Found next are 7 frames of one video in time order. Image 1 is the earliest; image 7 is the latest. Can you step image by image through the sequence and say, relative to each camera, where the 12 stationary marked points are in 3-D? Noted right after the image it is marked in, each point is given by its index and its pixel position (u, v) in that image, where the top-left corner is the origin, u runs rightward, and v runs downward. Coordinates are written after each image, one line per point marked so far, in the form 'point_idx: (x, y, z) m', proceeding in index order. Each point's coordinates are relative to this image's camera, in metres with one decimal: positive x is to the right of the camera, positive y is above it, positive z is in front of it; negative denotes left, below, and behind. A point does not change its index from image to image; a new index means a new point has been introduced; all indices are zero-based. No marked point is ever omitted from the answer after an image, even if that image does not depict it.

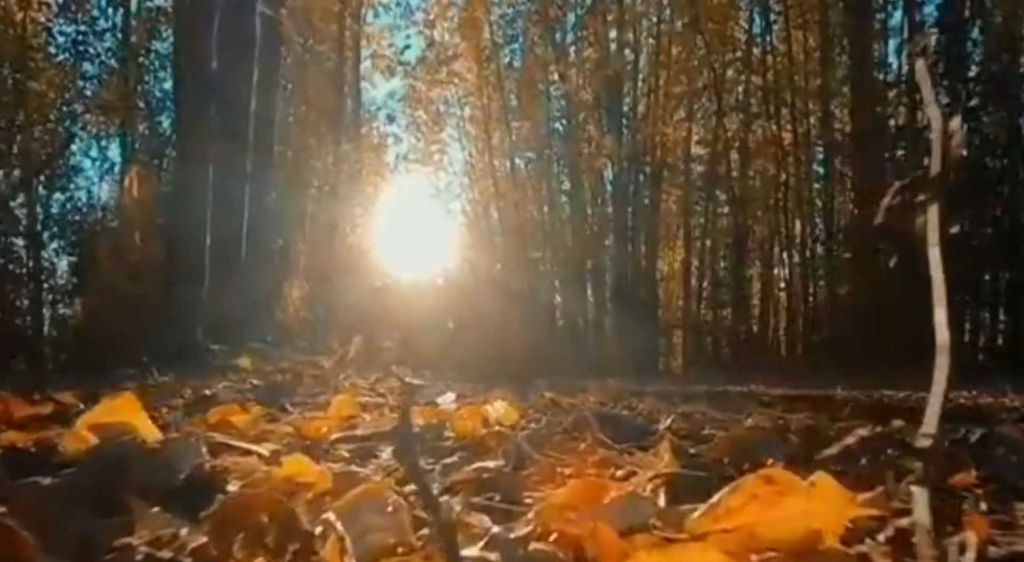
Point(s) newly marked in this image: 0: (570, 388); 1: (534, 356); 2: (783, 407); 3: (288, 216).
0: (+0.6, -1.0, +8.1) m
1: (+0.4, -1.3, +14.8) m
2: (+1.2, -0.6, +3.9) m
3: (-4.2, +1.2, +14.8) m
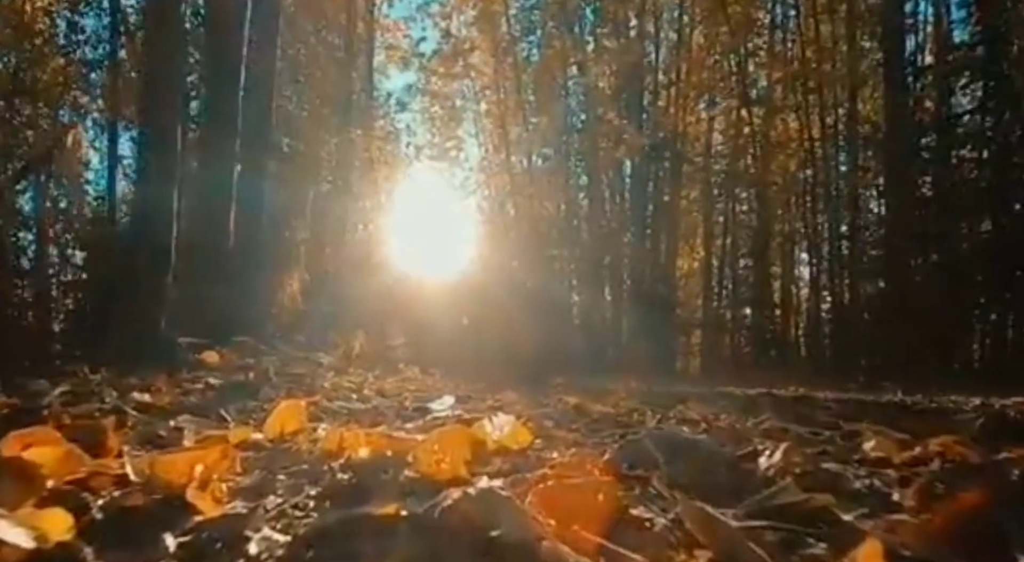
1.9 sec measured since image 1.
0: (+0.7, -1.0, +7.5) m
1: (+0.6, -1.2, +14.3) m
2: (+1.3, -0.5, +3.3) m
3: (-4.0, +1.3, +14.3) m
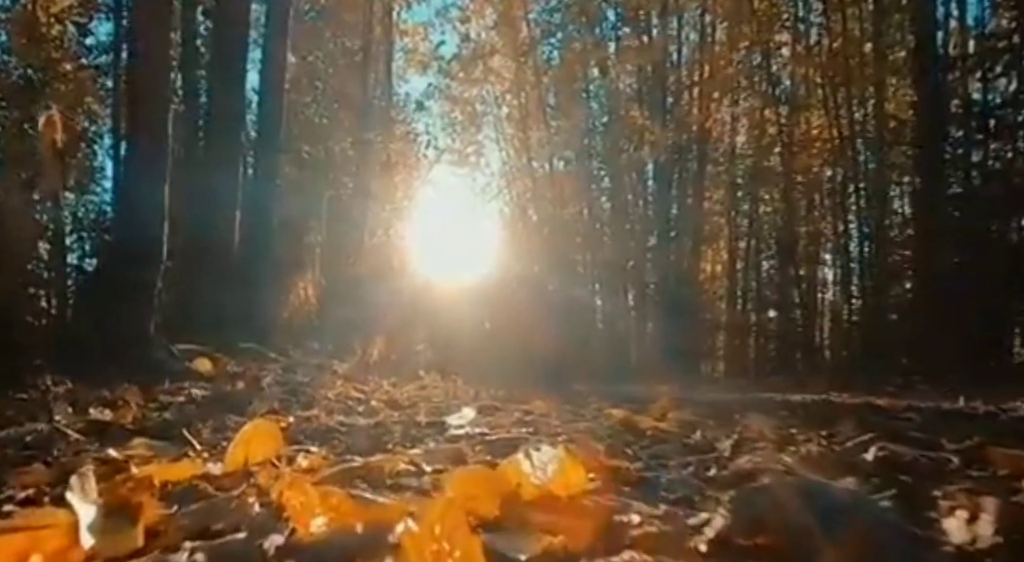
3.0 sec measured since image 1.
0: (+0.9, -1.0, +7.2) m
1: (+1.0, -1.3, +13.9) m
2: (+1.4, -0.5, +3.0) m
3: (-3.6, +1.2, +14.1) m
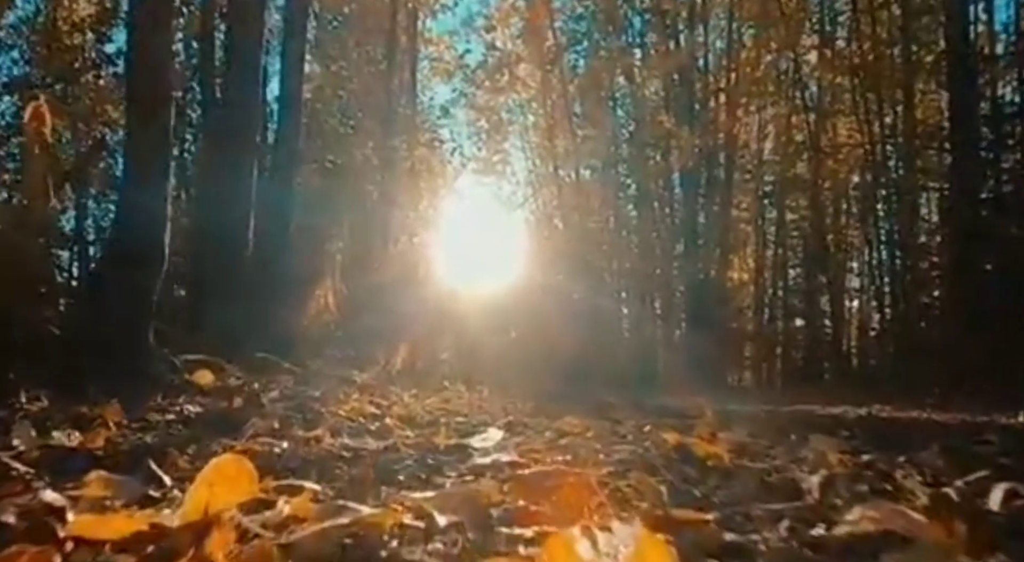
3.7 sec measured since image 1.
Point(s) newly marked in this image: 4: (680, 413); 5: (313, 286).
0: (+1.1, -1.0, +6.9) m
1: (+1.4, -1.4, +13.7) m
2: (+1.5, -0.5, +2.7) m
3: (-3.2, +1.0, +14.0) m
4: (+1.1, -0.9, +5.4) m
5: (-2.3, -0.1, +9.5) m
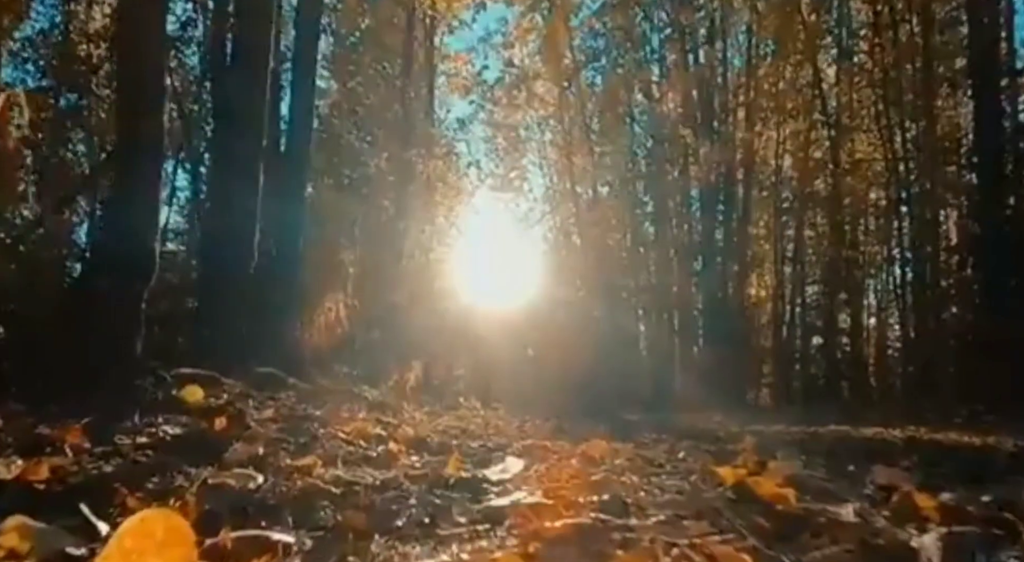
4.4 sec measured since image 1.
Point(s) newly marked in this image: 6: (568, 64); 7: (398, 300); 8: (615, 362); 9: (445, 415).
0: (+1.3, -1.2, +6.6) m
1: (+1.7, -1.7, +13.4) m
2: (+1.5, -0.5, +2.4) m
3: (-2.9, +0.8, +13.9) m
4: (+1.2, -0.9, +5.1) m
5: (-2.1, -0.2, +9.3) m
6: (+1.2, +5.1, +19.4) m
7: (-2.1, -0.4, +15.0) m
8: (+1.8, -1.5, +15.1) m
9: (-0.5, -0.9, +5.8) m
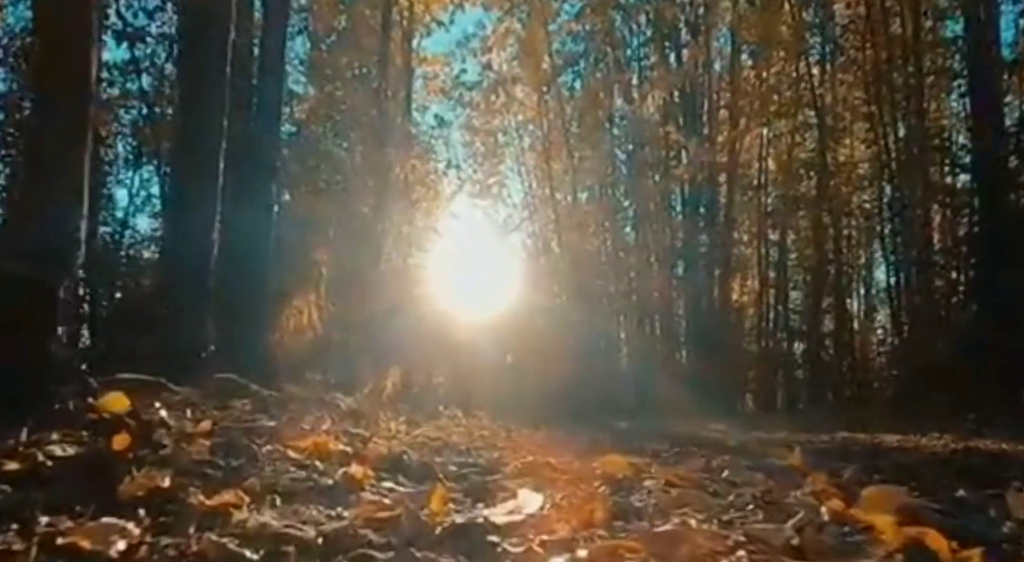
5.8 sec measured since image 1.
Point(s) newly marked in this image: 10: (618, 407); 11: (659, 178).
0: (+1.2, -1.1, +6.3) m
1: (+1.4, -1.7, +13.0) m
2: (+1.5, -0.5, +2.0) m
3: (-3.2, +0.7, +13.4) m
4: (+1.1, -0.9, +4.7) m
5: (-2.2, -0.3, +8.9) m
6: (+0.8, +5.0, +19.0) m
7: (-2.4, -0.5, +14.5) m
8: (+1.5, -1.6, +14.7) m
9: (-0.6, -0.9, +5.4) m
10: (+1.6, -1.7, +11.5) m
11: (+3.3, +2.3, +18.4) m
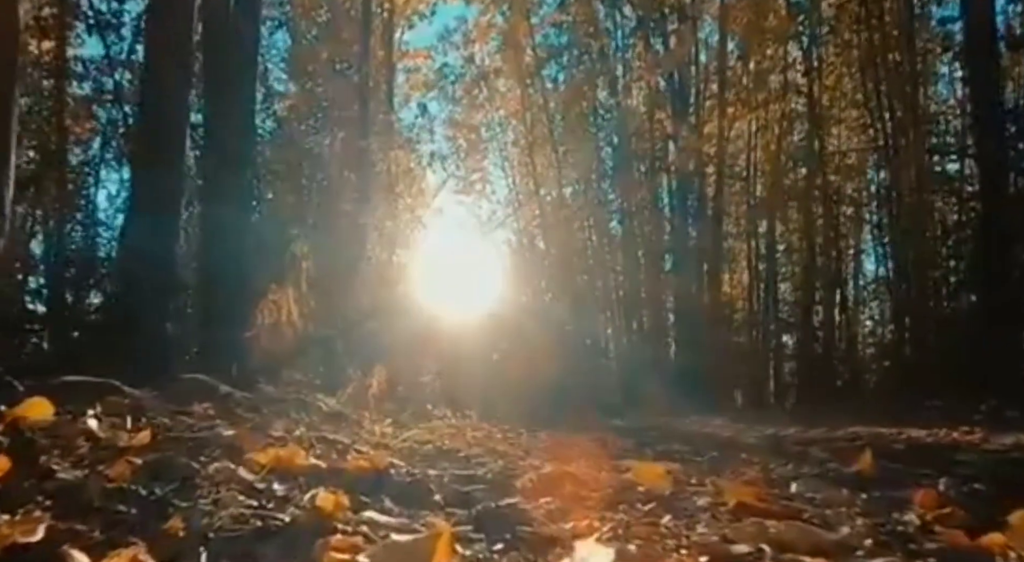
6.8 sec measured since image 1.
0: (+1.1, -1.1, +6.0) m
1: (+1.3, -1.6, +12.7) m
2: (+1.6, -0.4, +1.8) m
3: (-3.4, +0.8, +13.0) m
4: (+1.1, -0.9, +4.4) m
5: (-2.4, -0.2, +8.5) m
6: (+0.4, +5.1, +18.7) m
7: (-2.6, -0.4, +14.2) m
8: (+1.3, -1.5, +14.4) m
9: (-0.6, -0.9, +5.0) m
10: (+1.5, -1.6, +11.2) m
11: (+3.0, +2.5, +18.2) m
